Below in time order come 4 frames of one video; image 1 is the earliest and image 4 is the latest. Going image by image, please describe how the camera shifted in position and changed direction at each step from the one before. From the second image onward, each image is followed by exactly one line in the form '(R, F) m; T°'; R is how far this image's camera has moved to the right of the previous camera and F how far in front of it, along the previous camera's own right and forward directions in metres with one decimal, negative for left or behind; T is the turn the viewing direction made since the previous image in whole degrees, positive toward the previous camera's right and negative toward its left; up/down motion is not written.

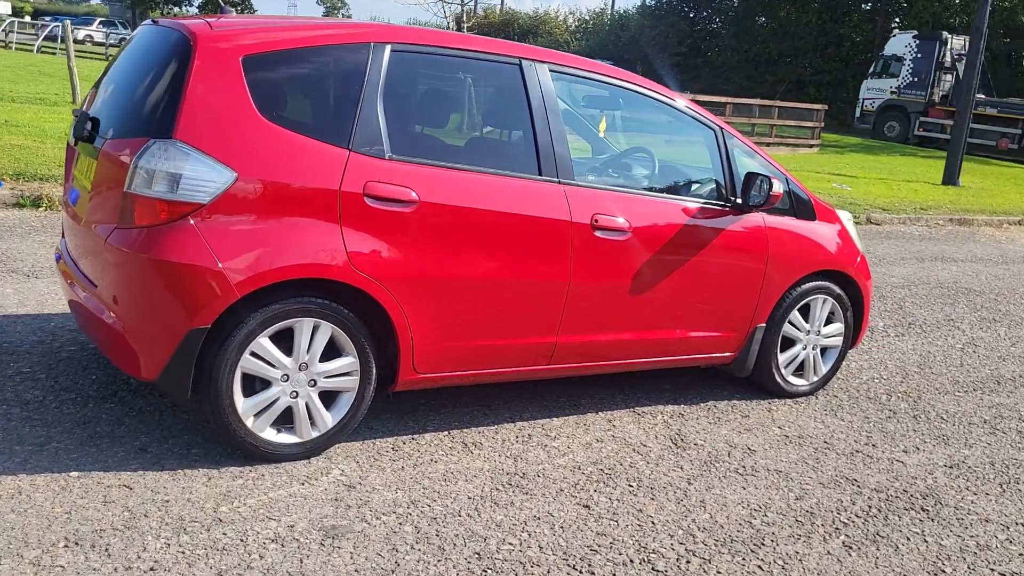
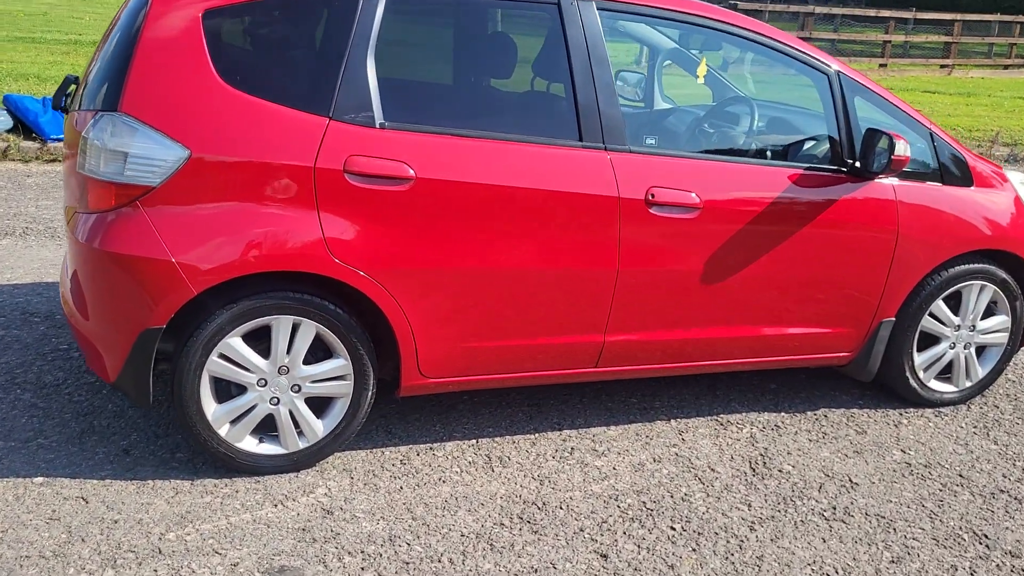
(+0.7, +0.8) m; -13°
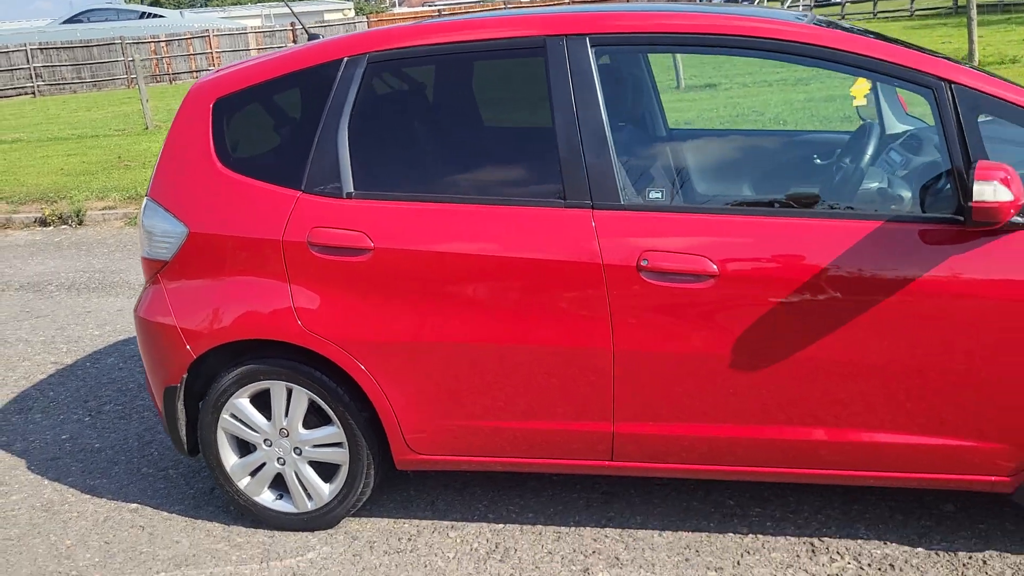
(+1.8, +0.9) m; -34°
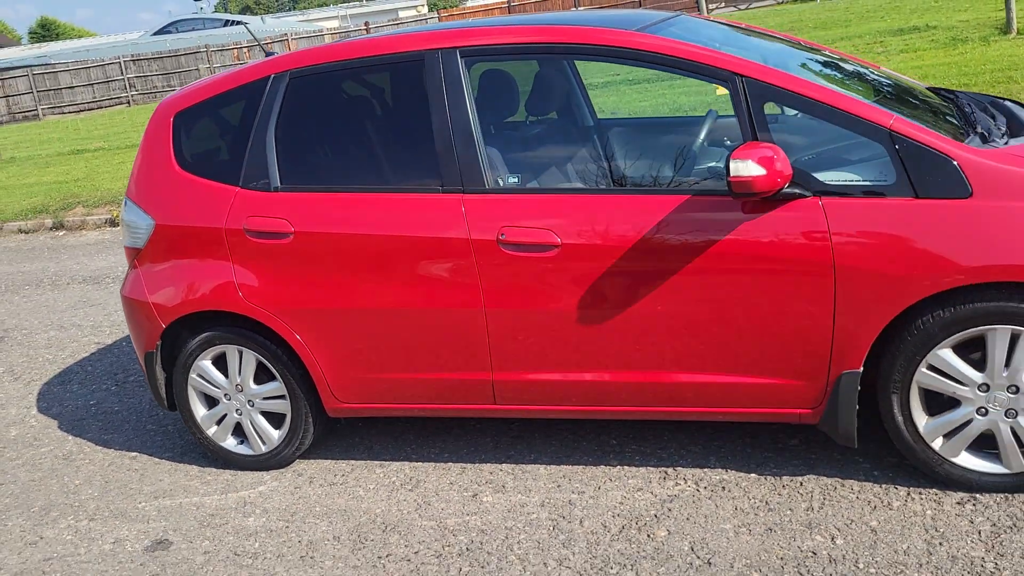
(+0.8, -0.6) m; -6°
